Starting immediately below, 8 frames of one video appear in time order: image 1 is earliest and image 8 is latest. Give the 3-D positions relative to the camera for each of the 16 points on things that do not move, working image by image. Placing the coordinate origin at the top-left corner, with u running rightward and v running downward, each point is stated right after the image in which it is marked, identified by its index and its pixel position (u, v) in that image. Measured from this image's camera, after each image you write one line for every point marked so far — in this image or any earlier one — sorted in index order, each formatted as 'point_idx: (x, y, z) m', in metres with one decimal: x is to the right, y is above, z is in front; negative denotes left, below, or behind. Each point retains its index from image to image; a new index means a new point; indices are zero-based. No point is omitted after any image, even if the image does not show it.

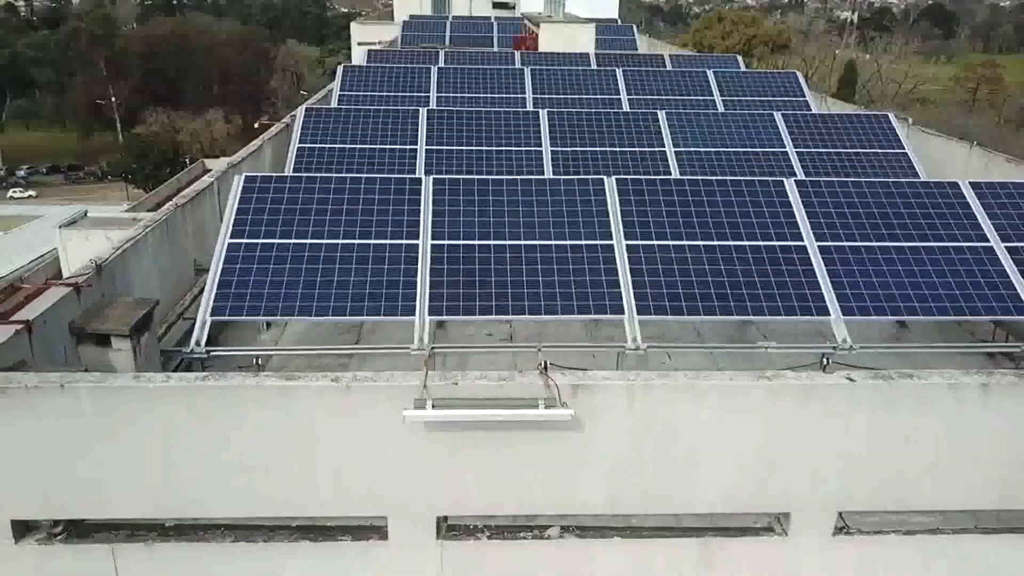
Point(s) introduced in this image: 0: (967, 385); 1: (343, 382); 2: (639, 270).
0: (+2.8, -0.6, +4.9) m
1: (-1.0, -0.5, +4.7) m
2: (+1.2, +0.2, +7.6) m
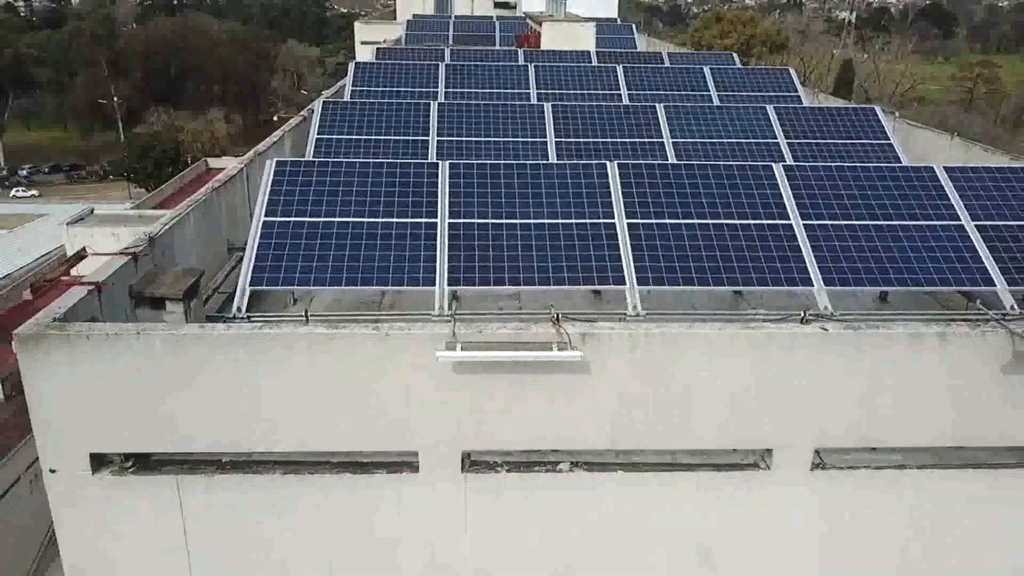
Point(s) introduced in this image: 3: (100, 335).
0: (+2.9, -0.3, +5.7) m
1: (-0.9, -0.3, +5.5) m
2: (+1.3, +0.4, +8.3) m
3: (-2.7, -0.3, +5.3) m
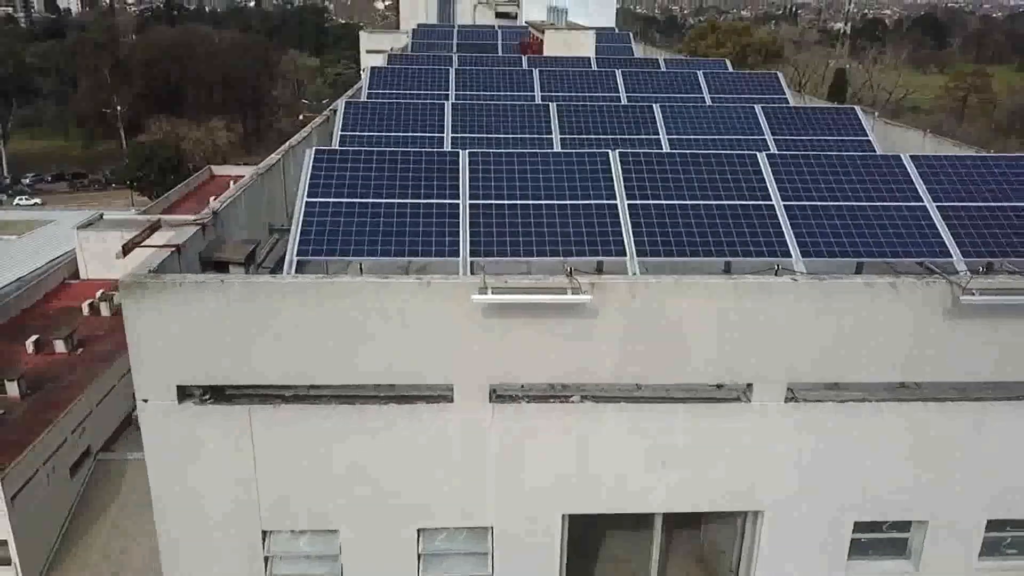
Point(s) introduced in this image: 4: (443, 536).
0: (+3.1, 0.0, +6.7) m
1: (-0.7, +0.1, +6.5) m
2: (+1.5, +0.8, +9.4) m
3: (-2.5, 0.0, +6.4) m
4: (-0.6, -2.3, +7.6) m
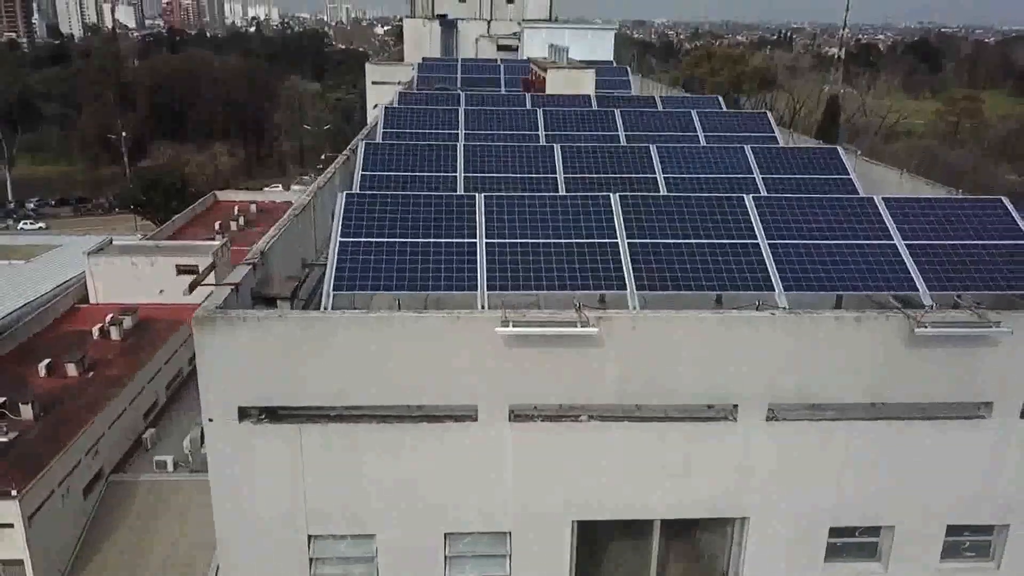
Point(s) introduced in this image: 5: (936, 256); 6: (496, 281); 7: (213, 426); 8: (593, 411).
0: (+3.2, -0.3, +7.8) m
1: (-0.5, -0.2, +7.6) m
2: (+1.6, +0.4, +10.5) m
3: (-2.4, -0.3, +7.4) m
4: (-0.5, -2.7, +8.6) m
5: (+5.6, +0.4, +10.8) m
6: (-0.2, +0.1, +10.1) m
7: (-2.9, -1.3, +7.8) m
8: (+0.8, -1.3, +8.2) m
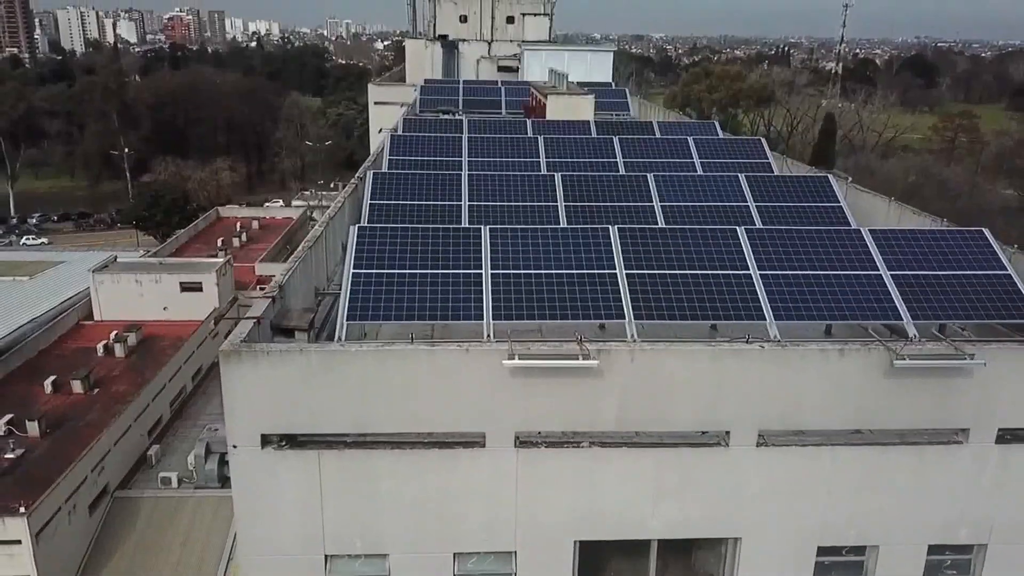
0: (+3.3, -0.6, +8.3) m
1: (-0.5, -0.6, +8.1) m
2: (+1.7, 0.0, +11.0) m
3: (-2.3, -0.6, +8.0) m
4: (-0.4, -3.0, +9.1) m
5: (+5.7, 0.0, +11.3) m
6: (-0.1, -0.3, +10.6) m
7: (-2.8, -1.7, +8.3) m
8: (+0.9, -1.6, +8.7) m
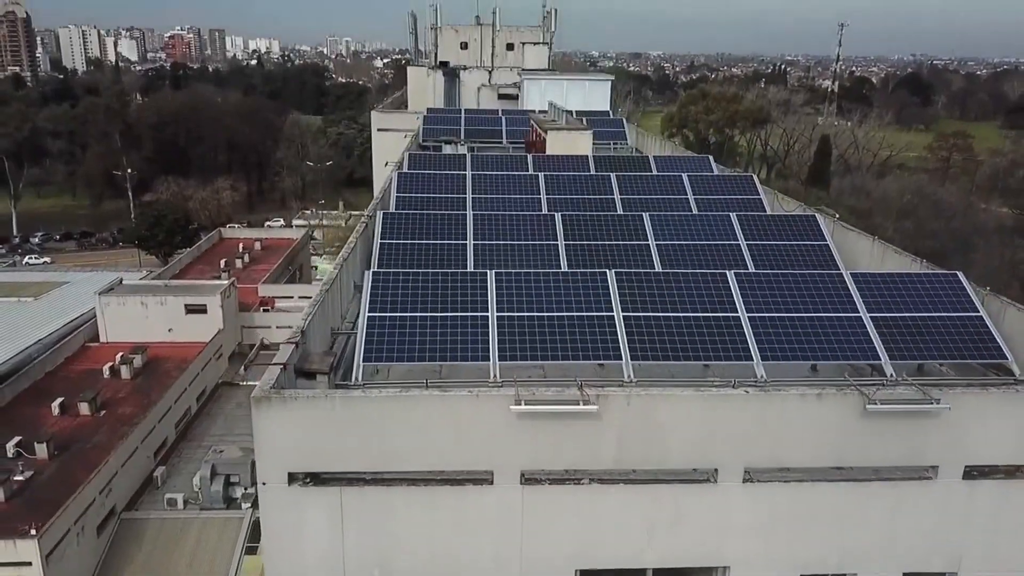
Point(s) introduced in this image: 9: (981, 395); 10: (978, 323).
0: (+3.4, -1.2, +9.1) m
1: (-0.4, -1.2, +8.9) m
2: (+1.7, -0.6, +11.8) m
3: (-2.2, -1.2, +8.7) m
4: (-0.4, -3.6, +9.8) m
5: (+5.8, -0.6, +12.1) m
6: (-0.1, -0.9, +11.4) m
7: (-2.7, -2.2, +9.1) m
8: (+0.9, -2.2, +9.5) m
9: (+5.4, -1.2, +9.2) m
10: (+7.1, -0.5, +12.3) m
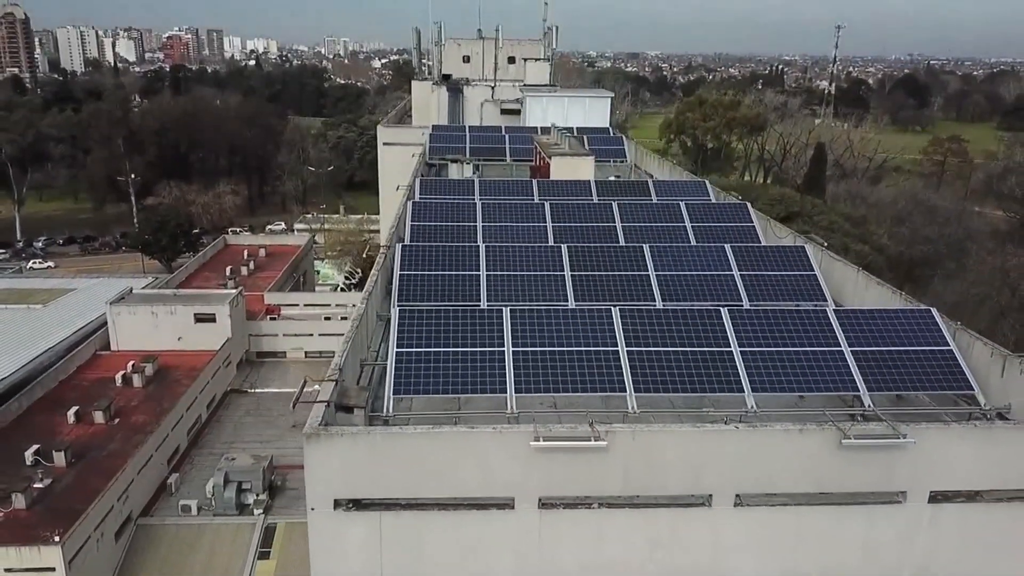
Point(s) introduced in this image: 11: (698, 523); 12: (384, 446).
0: (+3.6, -1.8, +10.4) m
1: (-0.2, -1.8, +10.1) m
2: (+2.0, -1.3, +13.0) m
3: (-2.0, -1.8, +10.0) m
4: (-0.1, -4.2, +11.0) m
5: (+6.0, -1.2, +13.4) m
6: (+0.2, -1.5, +12.6) m
7: (-2.5, -2.9, +10.3) m
8: (+1.2, -2.8, +10.7) m
9: (+5.6, -1.8, +10.5) m
10: (+7.3, -1.1, +13.5) m
11: (+2.5, -3.1, +10.7) m
12: (-1.6, -2.0, +10.1) m
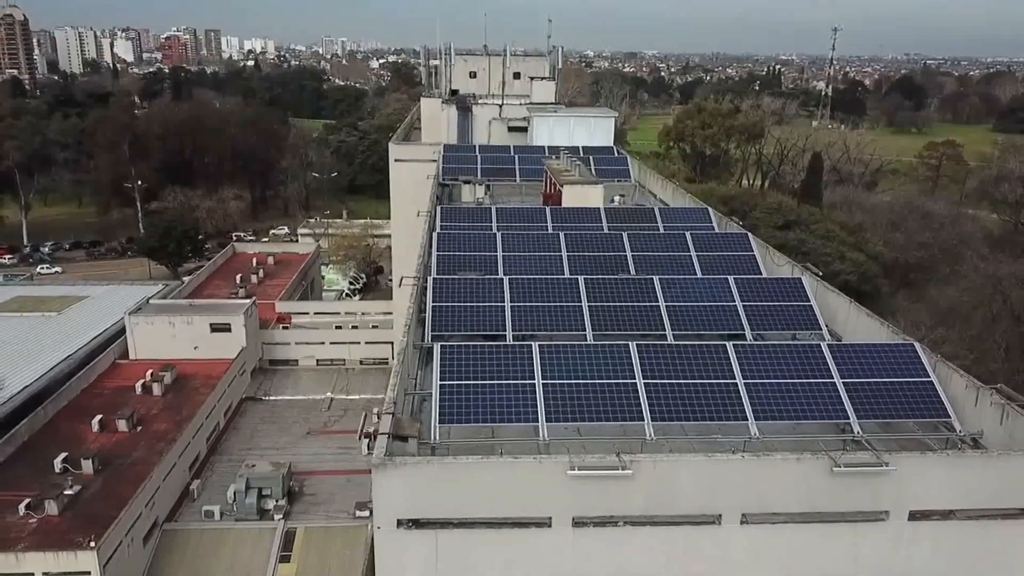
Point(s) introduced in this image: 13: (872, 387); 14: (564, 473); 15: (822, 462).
0: (+4.1, -2.5, +12.0) m
1: (+0.4, -2.5, +11.8) m
2: (+2.5, -2.0, +14.7) m
3: (-1.4, -2.5, +11.6) m
4: (+0.4, -4.9, +12.7) m
5: (+6.5, -1.9, +15.1) m
6: (+0.7, -2.2, +14.3) m
7: (-1.9, -3.6, +12.0) m
8: (+1.7, -3.5, +12.4) m
9: (+6.1, -2.5, +12.2) m
10: (+7.8, -1.9, +15.2) m
11: (+3.0, -3.8, +12.4) m
12: (-1.1, -2.7, +11.7) m
13: (+6.7, -1.9, +15.1) m
14: (+0.7, -2.7, +11.9) m
15: (+4.6, -2.6, +12.1) m
